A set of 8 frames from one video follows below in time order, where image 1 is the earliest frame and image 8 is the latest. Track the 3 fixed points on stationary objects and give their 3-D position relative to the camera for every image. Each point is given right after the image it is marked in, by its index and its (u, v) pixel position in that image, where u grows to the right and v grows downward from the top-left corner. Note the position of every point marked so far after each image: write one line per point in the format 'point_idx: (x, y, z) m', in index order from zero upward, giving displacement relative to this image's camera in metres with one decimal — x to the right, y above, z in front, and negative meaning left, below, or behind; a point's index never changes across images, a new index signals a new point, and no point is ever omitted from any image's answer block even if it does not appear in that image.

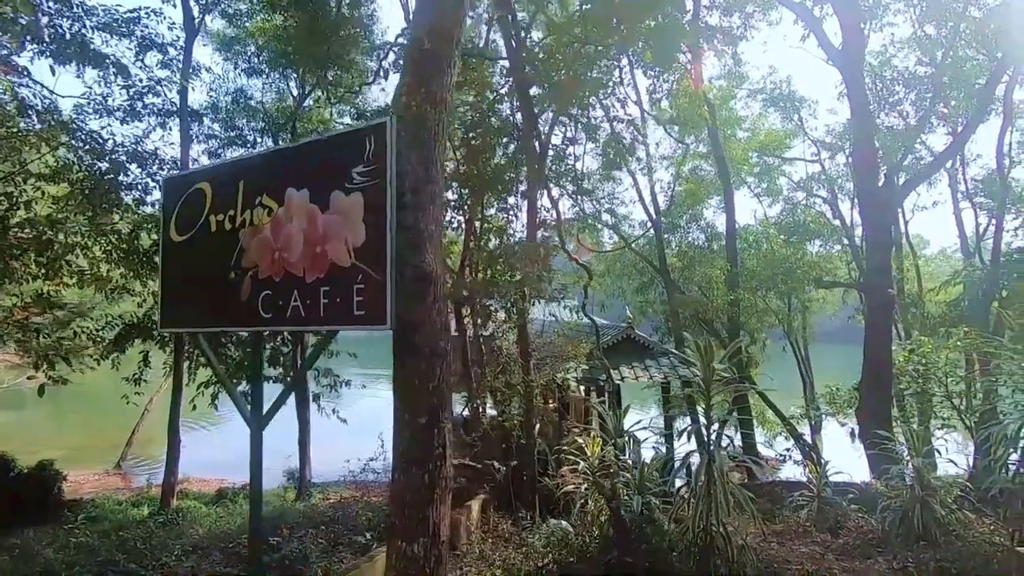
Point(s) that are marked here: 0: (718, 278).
0: (+3.3, +0.2, +8.6) m
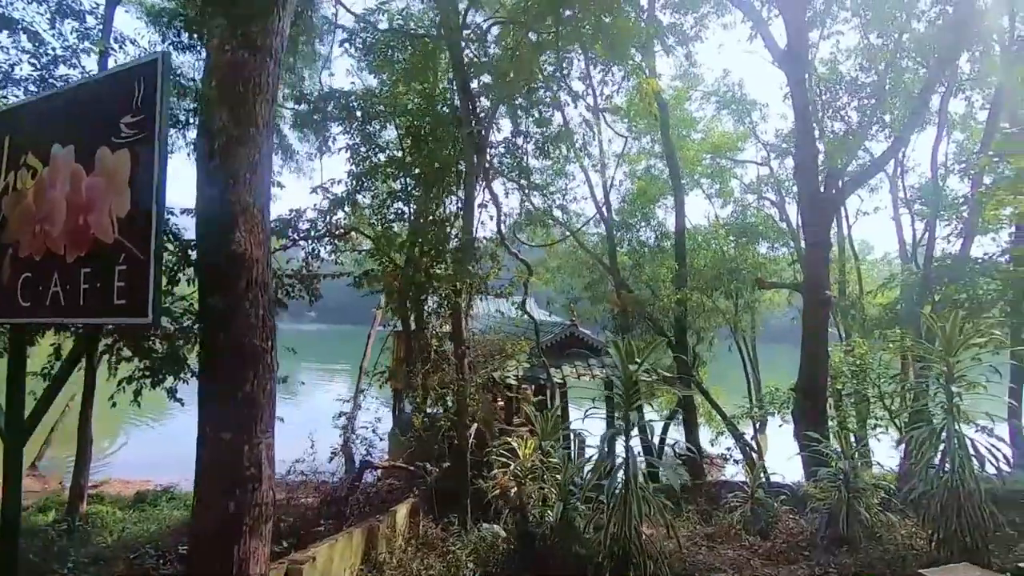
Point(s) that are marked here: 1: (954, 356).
0: (+2.5, +0.2, +8.6) m
1: (+3.3, -0.5, +4.3) m
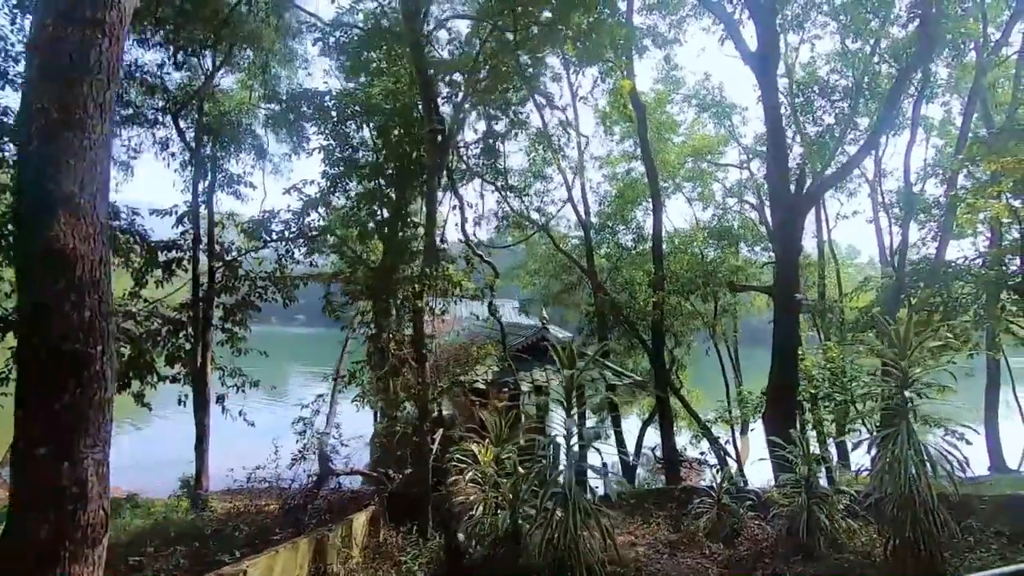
0: (+2.1, +0.1, +8.5) m
1: (+3.0, -0.6, +4.2) m
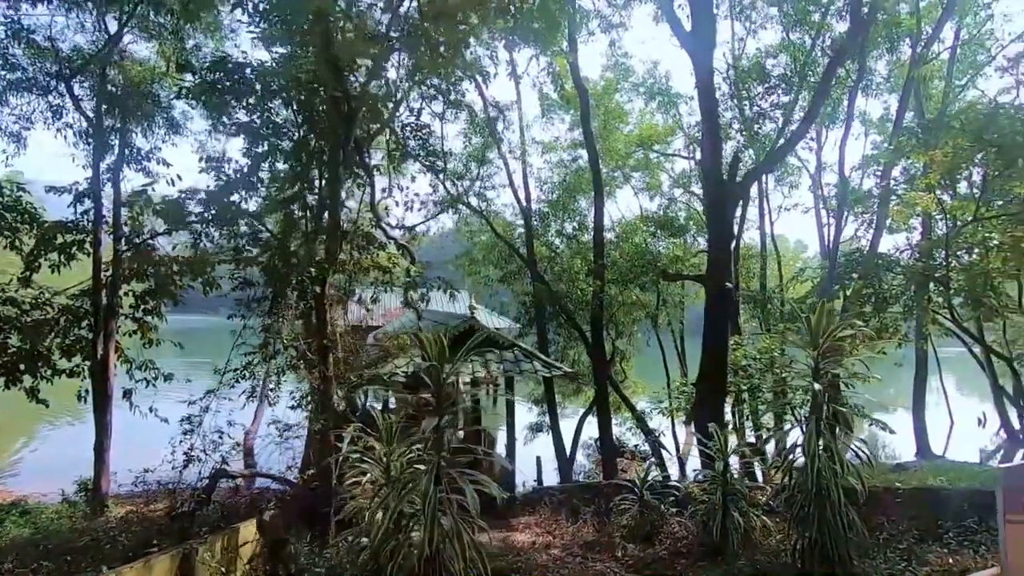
0: (+1.1, +0.3, +8.3) m
1: (+2.4, -0.5, +4.1) m
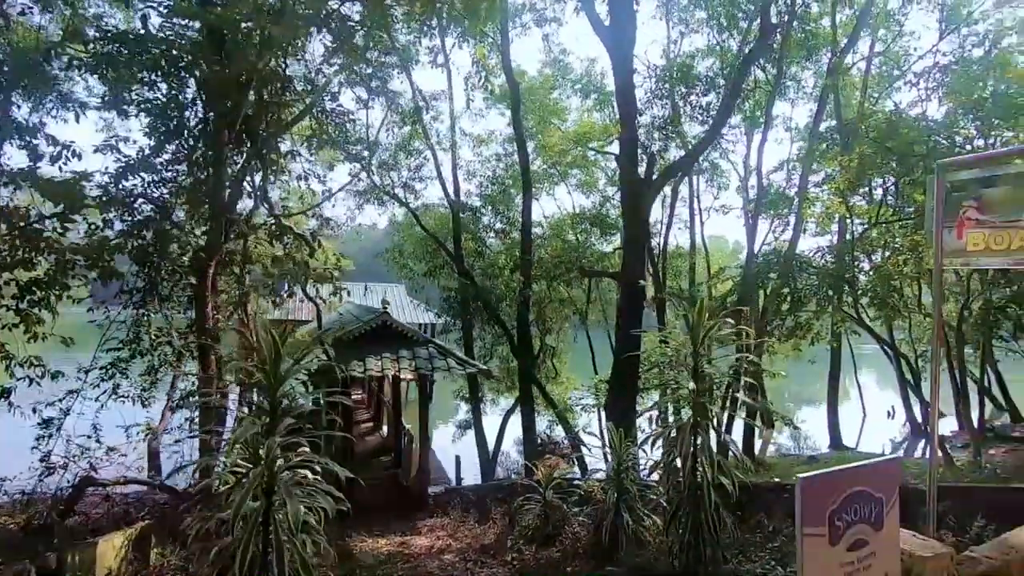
0: (0.0, +0.4, +8.2) m
1: (+1.6, -0.5, +4.2) m
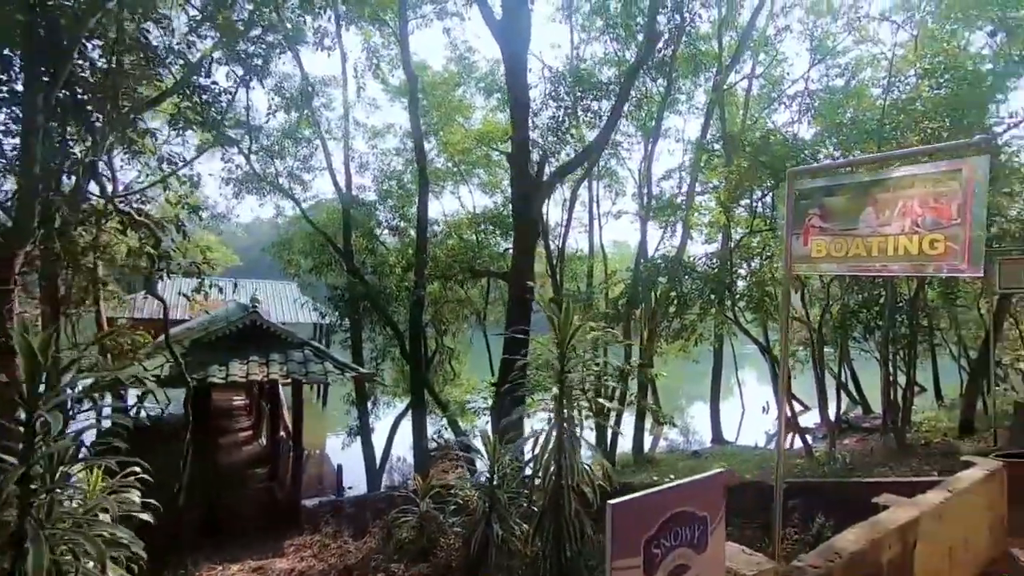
0: (-1.6, +0.4, +7.9) m
1: (+0.7, -0.5, +4.2) m
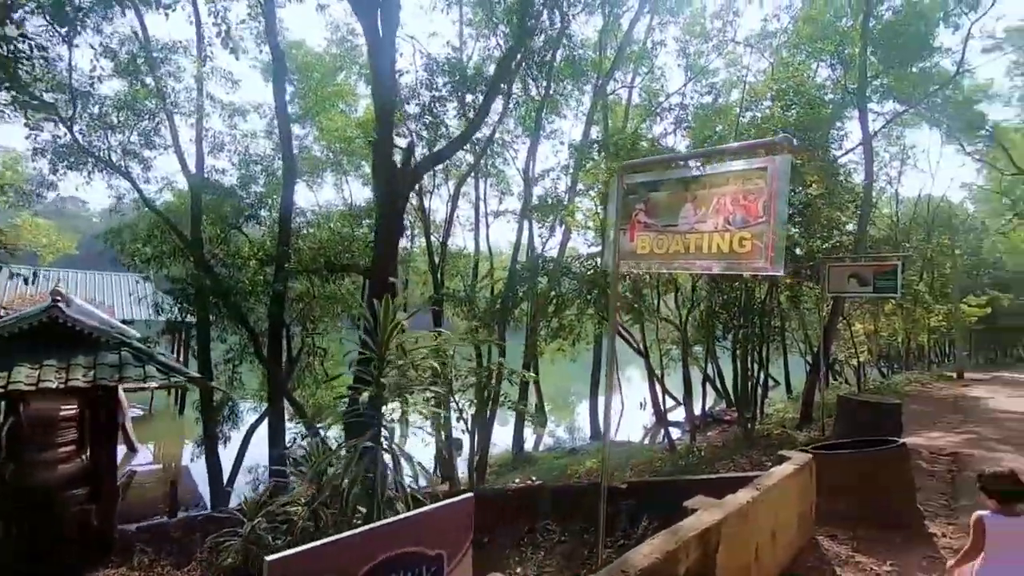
0: (-3.3, +0.4, +7.2) m
1: (-0.4, -0.5, +4.0) m
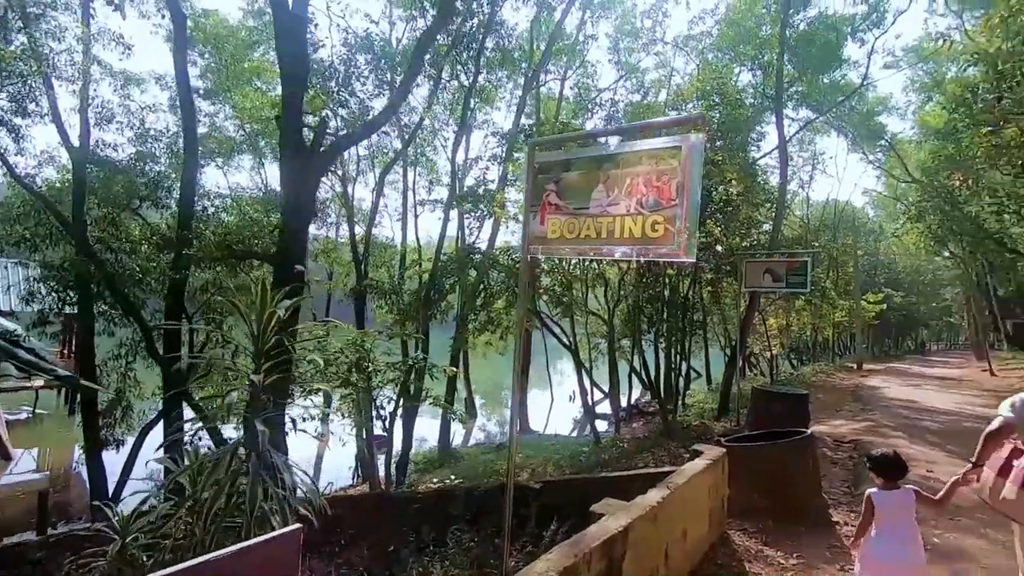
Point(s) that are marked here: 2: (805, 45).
0: (-4.2, +0.6, +6.6) m
1: (-1.0, -0.4, +3.7) m
2: (+5.2, +4.3, +9.5) m
